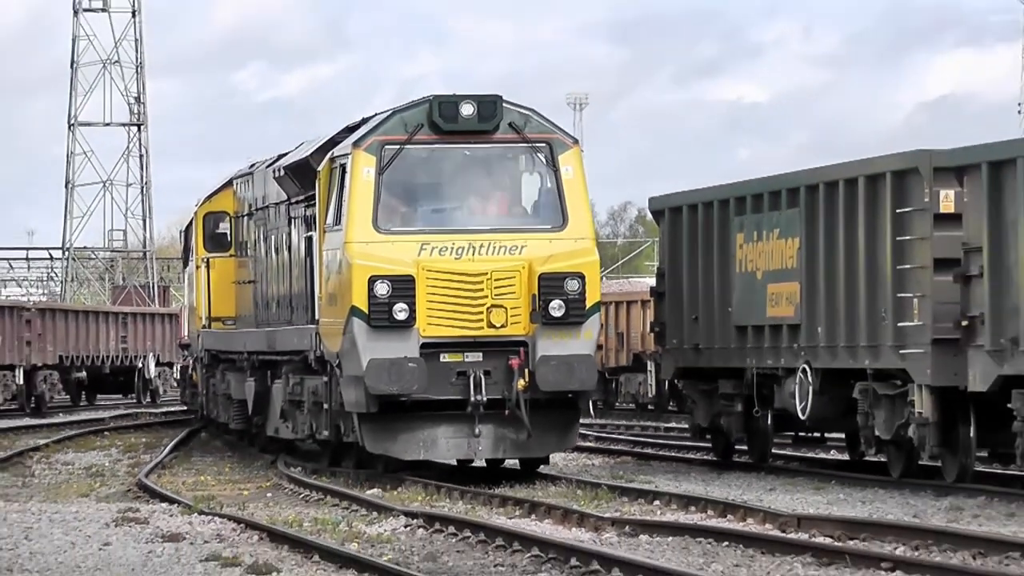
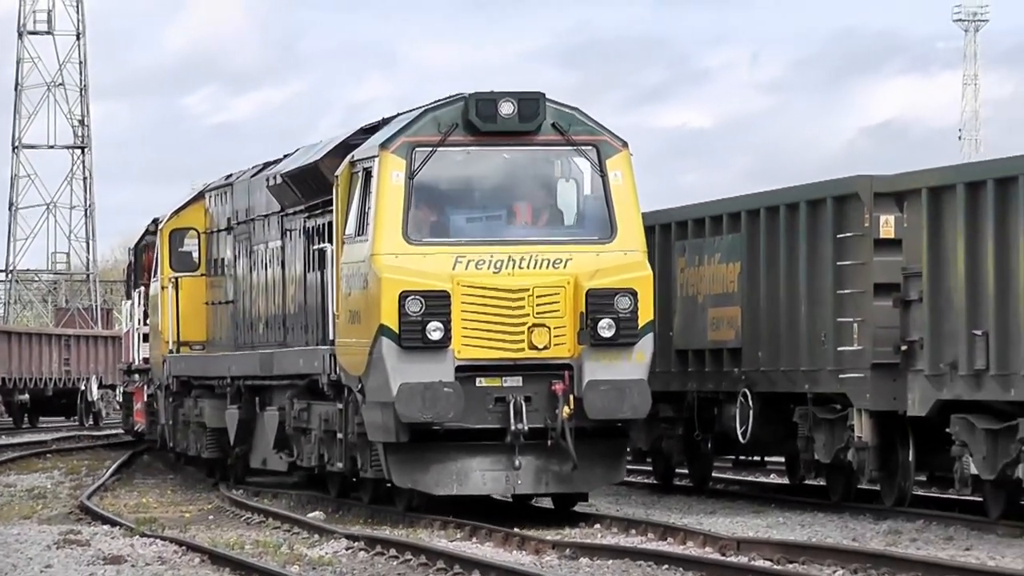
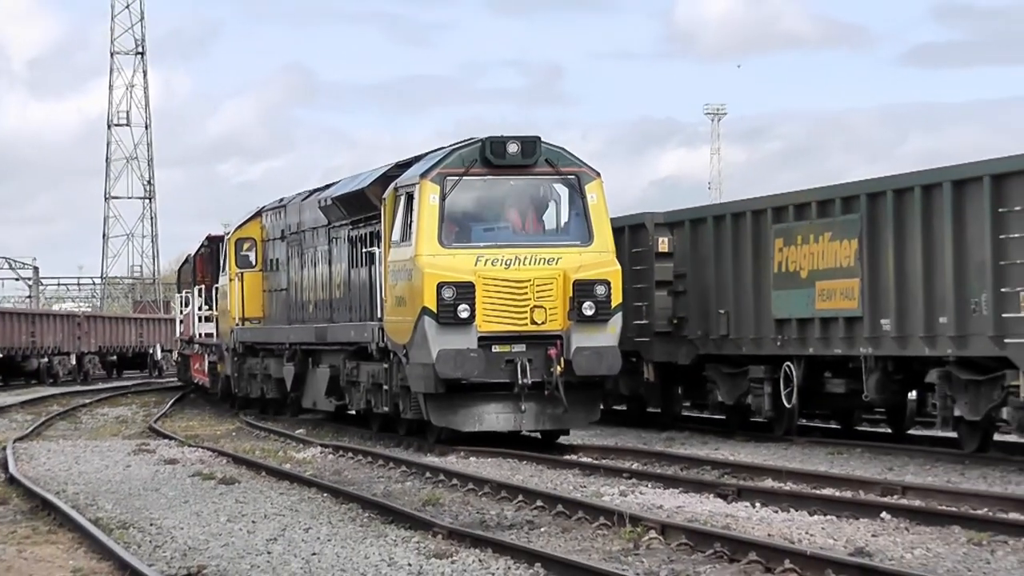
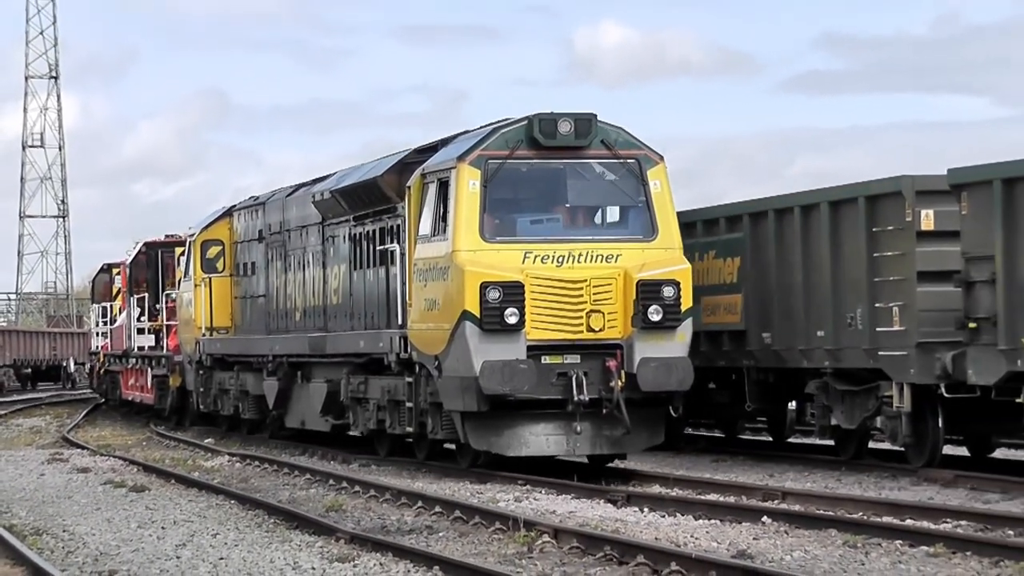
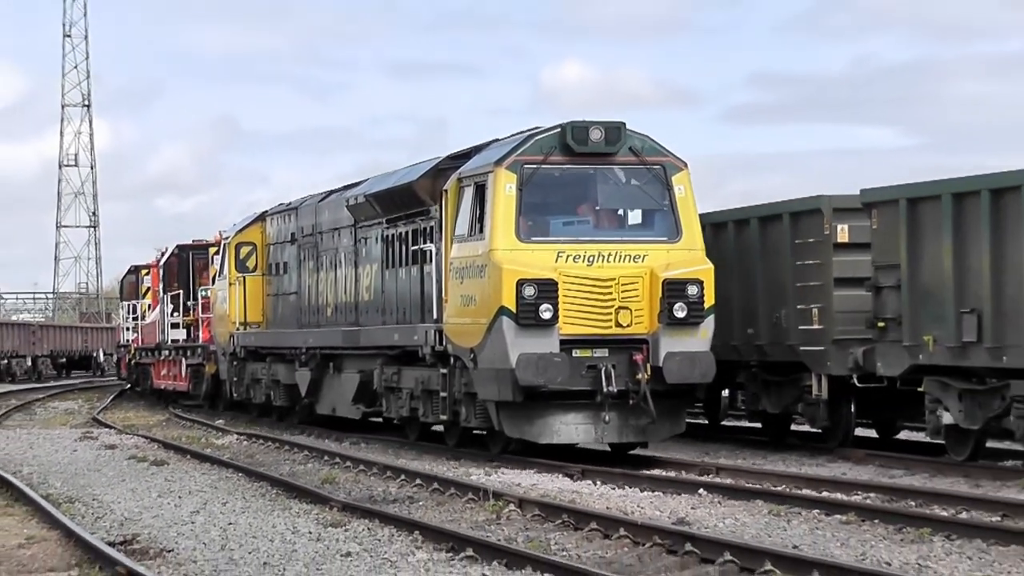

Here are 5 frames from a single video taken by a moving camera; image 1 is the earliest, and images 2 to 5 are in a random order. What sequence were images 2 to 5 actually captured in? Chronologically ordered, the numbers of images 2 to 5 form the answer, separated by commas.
2, 3, 4, 5
